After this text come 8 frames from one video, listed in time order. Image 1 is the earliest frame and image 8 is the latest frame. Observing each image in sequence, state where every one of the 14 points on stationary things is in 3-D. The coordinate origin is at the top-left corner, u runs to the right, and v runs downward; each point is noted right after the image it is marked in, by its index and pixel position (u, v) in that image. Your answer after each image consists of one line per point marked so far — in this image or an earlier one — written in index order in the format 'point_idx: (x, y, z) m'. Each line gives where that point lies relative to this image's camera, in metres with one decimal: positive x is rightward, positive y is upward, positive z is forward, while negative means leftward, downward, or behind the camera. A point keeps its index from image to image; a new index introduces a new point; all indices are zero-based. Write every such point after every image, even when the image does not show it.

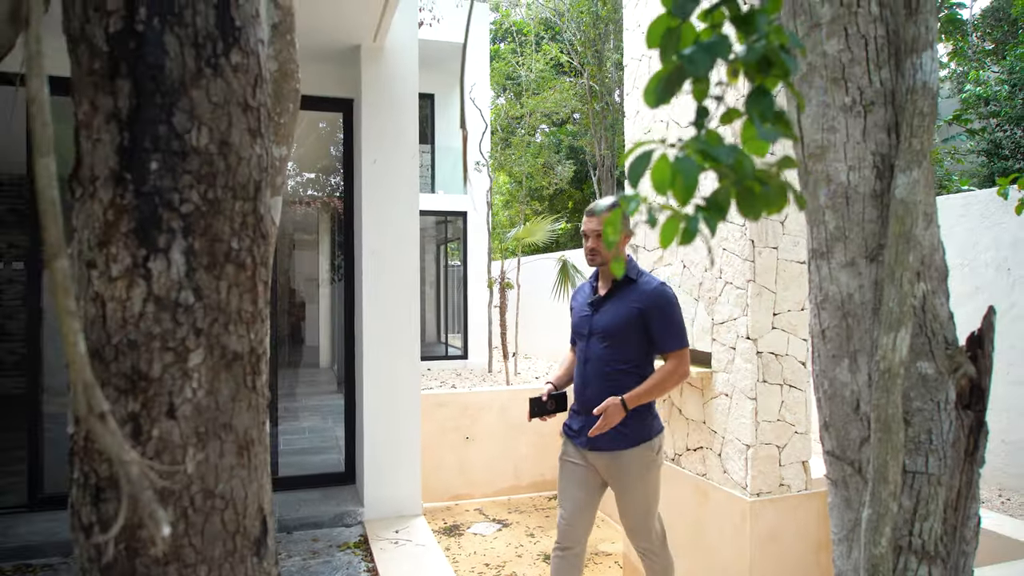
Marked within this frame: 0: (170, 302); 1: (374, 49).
0: (-0.5, 0.0, +1.1) m
1: (-0.9, +1.5, +4.4) m
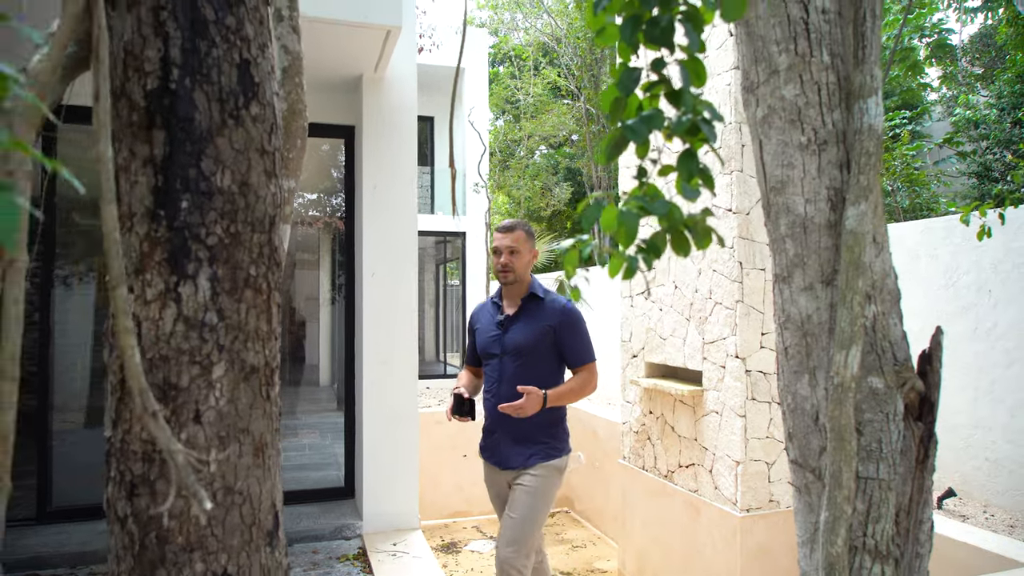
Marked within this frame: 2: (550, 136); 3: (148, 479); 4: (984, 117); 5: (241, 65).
0: (-0.5, -0.1, +1.2) m
1: (-0.9, +1.4, +4.6) m
2: (+0.8, +3.1, +14.3) m
3: (-0.6, -0.3, +1.2) m
4: (+6.6, +2.4, +9.7) m
5: (-0.5, +0.4, +1.3) m
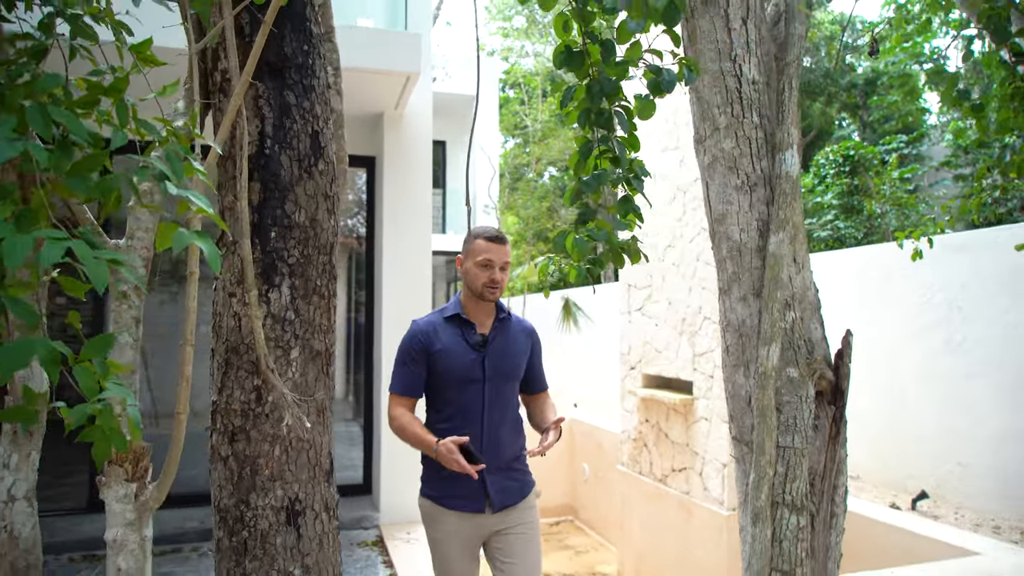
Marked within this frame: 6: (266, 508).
0: (-0.6, -0.1, +1.7) m
1: (-0.9, +1.3, +5.1) m
2: (+1.0, +2.7, +14.8) m
3: (-0.6, -0.3, +1.6) m
4: (+6.7, +2.1, +10.1) m
5: (-0.5, +0.4, +1.7) m
6: (-0.6, -0.5, +1.6) m
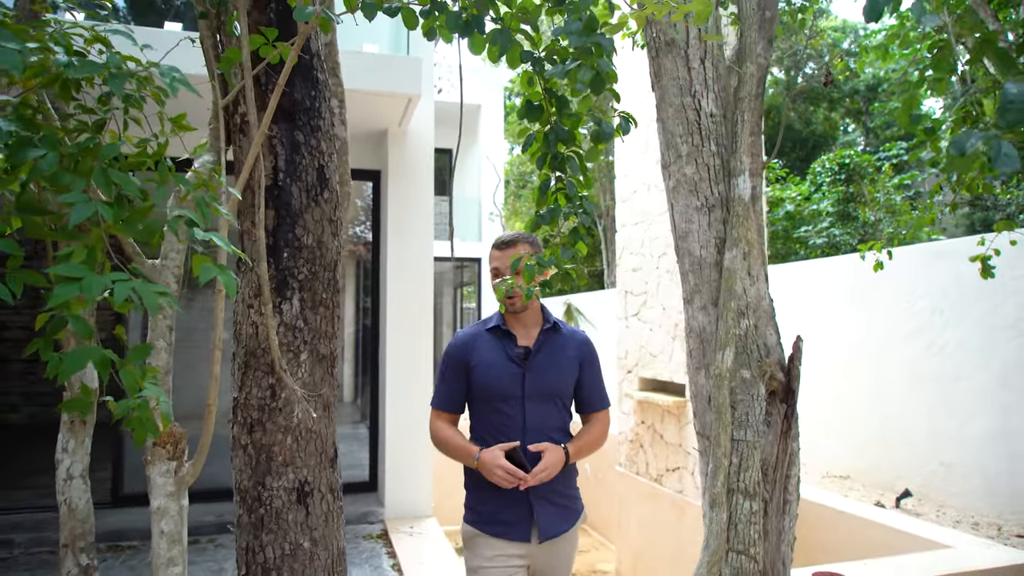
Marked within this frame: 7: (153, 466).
0: (-0.6, -0.1, +2.0) m
1: (-0.9, +1.2, +5.4) m
2: (+1.1, +2.6, +15.1) m
3: (-0.7, -0.4, +1.9) m
4: (+6.8, +2.0, +10.3) m
5: (-0.6, +0.3, +2.0) m
6: (-0.6, -0.6, +1.9) m
7: (-0.8, -0.4, +1.6) m
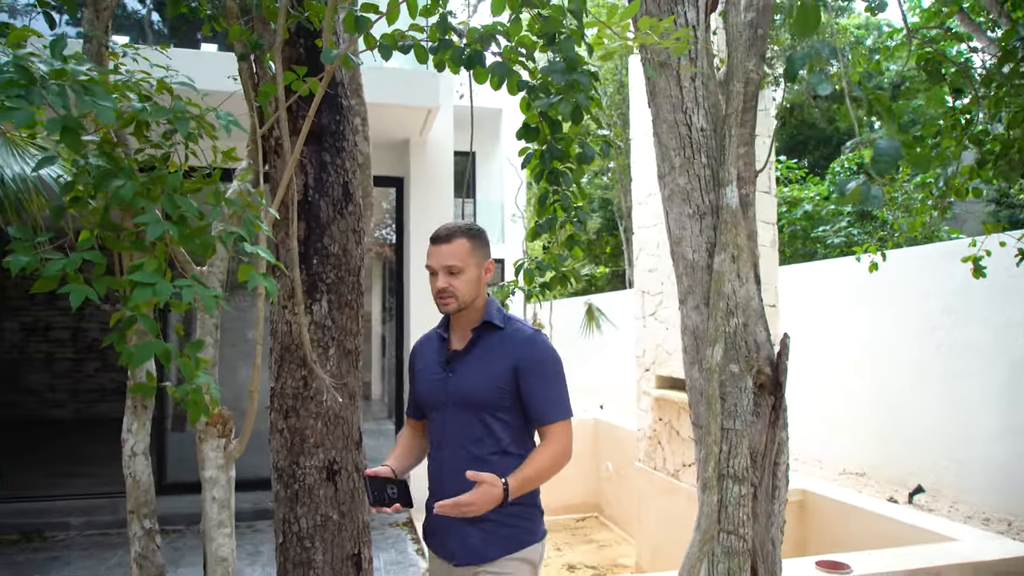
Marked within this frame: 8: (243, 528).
0: (-0.6, -0.1, +2.2) m
1: (-0.7, +1.2, +5.7) m
2: (+1.6, +2.6, +15.3) m
3: (-0.7, -0.4, +2.2) m
4: (+7.1, +2.1, +10.3) m
5: (-0.6, +0.3, +2.3) m
6: (-0.6, -0.6, +2.2) m
7: (-0.8, -0.4, +1.9) m
8: (-1.9, -1.7, +4.8) m
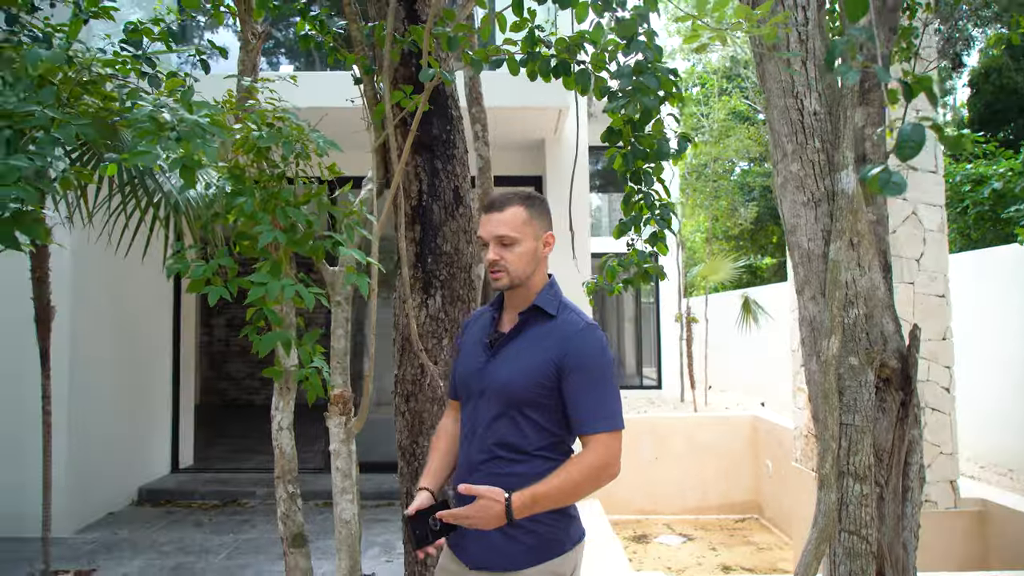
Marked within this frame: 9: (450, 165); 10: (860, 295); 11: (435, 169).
0: (-0.3, -0.1, +2.5) m
1: (+0.4, +1.2, +5.8) m
2: (+4.9, +2.8, +14.6) m
3: (-0.3, -0.4, +2.4) m
4: (+9.0, +2.3, +8.5) m
5: (-0.2, +0.4, +2.5) m
6: (-0.3, -0.6, +2.4) m
7: (-0.6, -0.4, +2.1) m
8: (-0.9, -1.7, +5.3) m
9: (-0.2, +0.4, +2.5) m
10: (+1.2, 0.0, +2.5) m
11: (-0.3, +0.4, +2.5) m
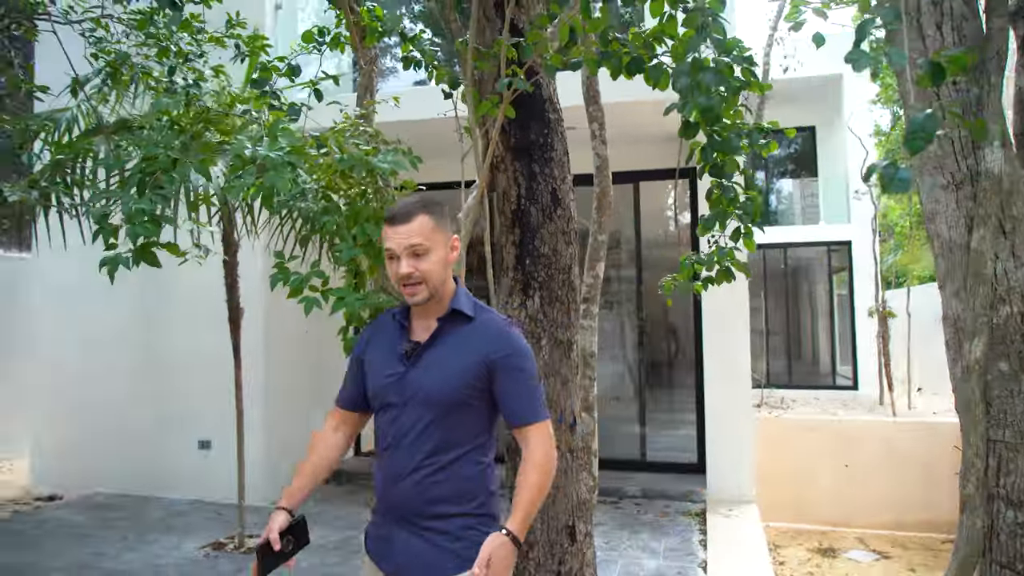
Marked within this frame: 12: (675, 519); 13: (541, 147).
0: (+0.1, -0.1, +2.5) m
1: (+1.6, +1.3, +5.6) m
2: (+8.2, +3.0, +12.8) m
3: (0.0, -0.4, +2.5) m
4: (+10.6, +2.5, +5.8) m
5: (+0.1, +0.3, +2.5) m
6: (+0.1, -0.6, +2.5) m
7: (-0.3, -0.4, +2.3) m
8: (+0.3, -1.6, +5.4) m
9: (+0.1, +0.4, +2.6) m
10: (+1.5, 0.0, +2.2) m
11: (+0.1, +0.4, +2.6) m
12: (+1.2, -1.7, +5.1) m
13: (+0.1, +0.5, +2.6) m
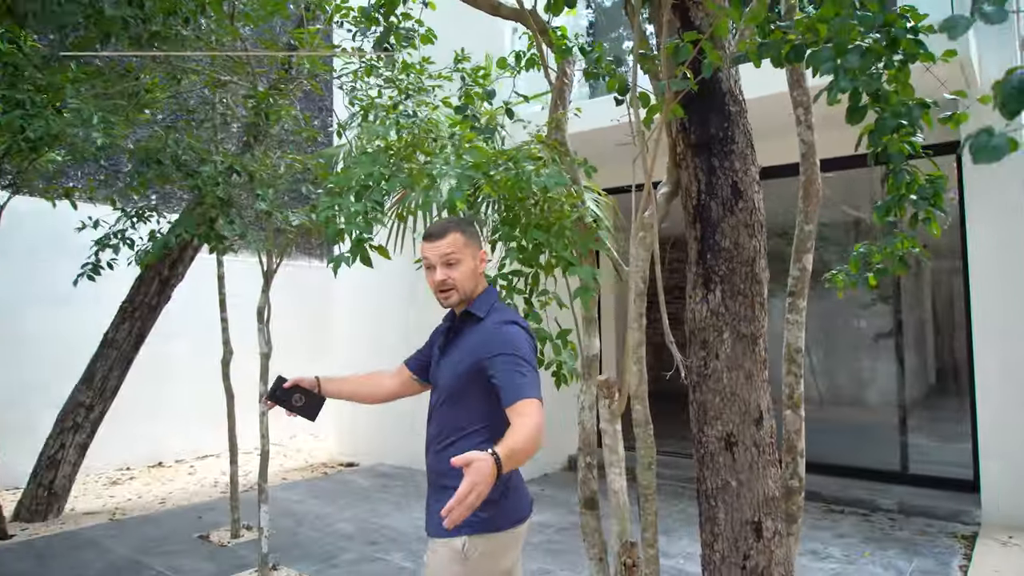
0: (+0.7, -0.1, +2.5) m
1: (+3.2, +1.4, +4.8) m
2: (+12.1, +3.2, +9.1) m
3: (+0.7, -0.4, +2.6) m
4: (+11.7, +2.7, +1.7) m
5: (+0.8, +0.4, +2.5) m
6: (+0.7, -0.5, +2.5) m
7: (+0.3, -0.4, +2.5) m
8: (+2.0, -1.6, +5.2) m
9: (+0.8, +0.5, +2.6) m
10: (+2.0, 0.0, +1.7) m
11: (+0.7, +0.4, +2.6) m
12: (+2.7, -1.6, +4.5) m
13: (+0.8, +0.5, +2.6) m
